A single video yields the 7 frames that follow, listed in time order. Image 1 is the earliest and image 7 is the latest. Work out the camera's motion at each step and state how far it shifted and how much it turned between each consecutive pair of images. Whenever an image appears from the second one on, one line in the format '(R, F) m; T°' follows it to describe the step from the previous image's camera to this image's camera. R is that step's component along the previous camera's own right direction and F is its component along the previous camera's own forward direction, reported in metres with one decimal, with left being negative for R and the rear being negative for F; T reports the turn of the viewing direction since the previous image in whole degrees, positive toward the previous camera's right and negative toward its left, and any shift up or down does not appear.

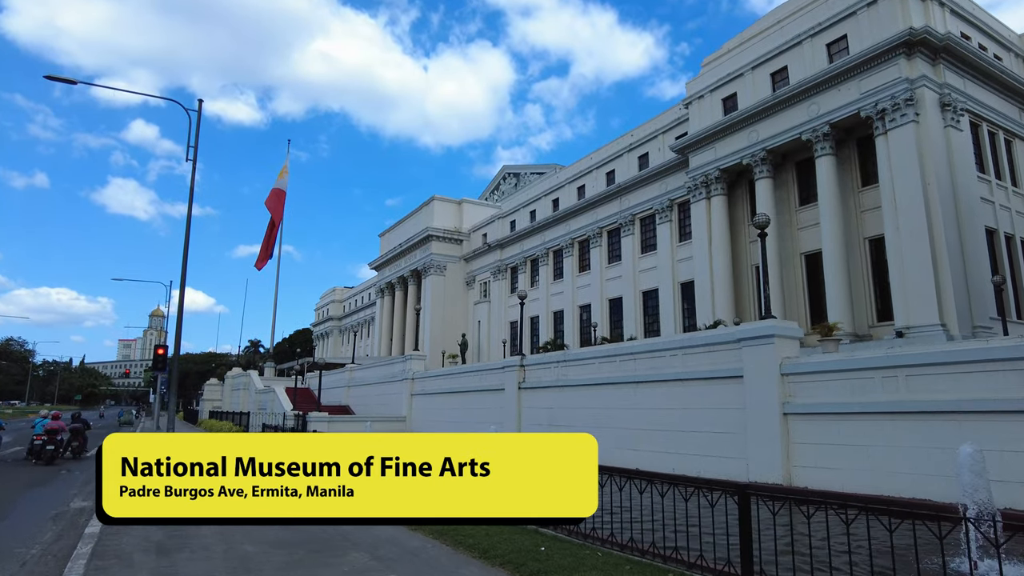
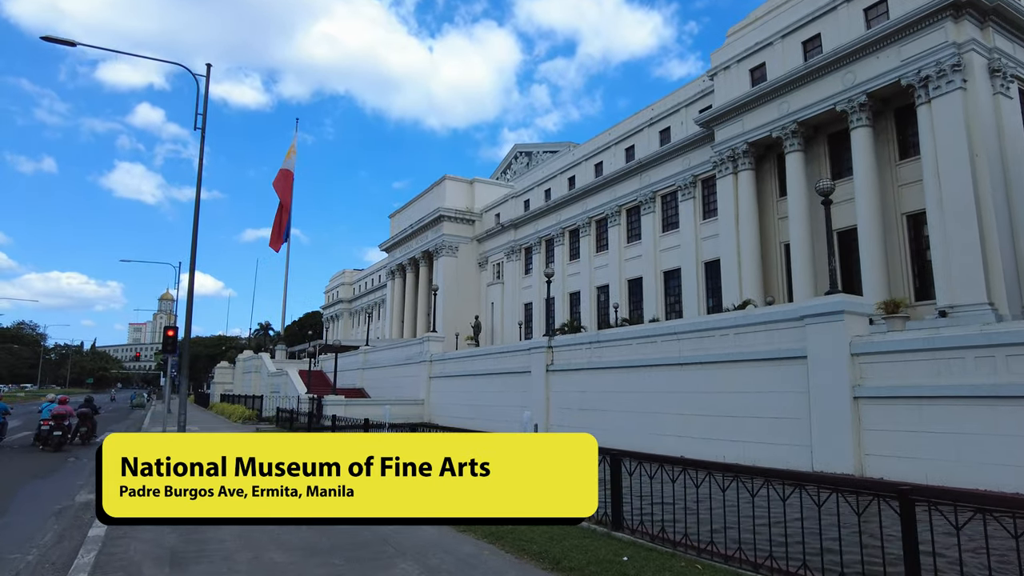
(-0.6, +1.1) m; -1°
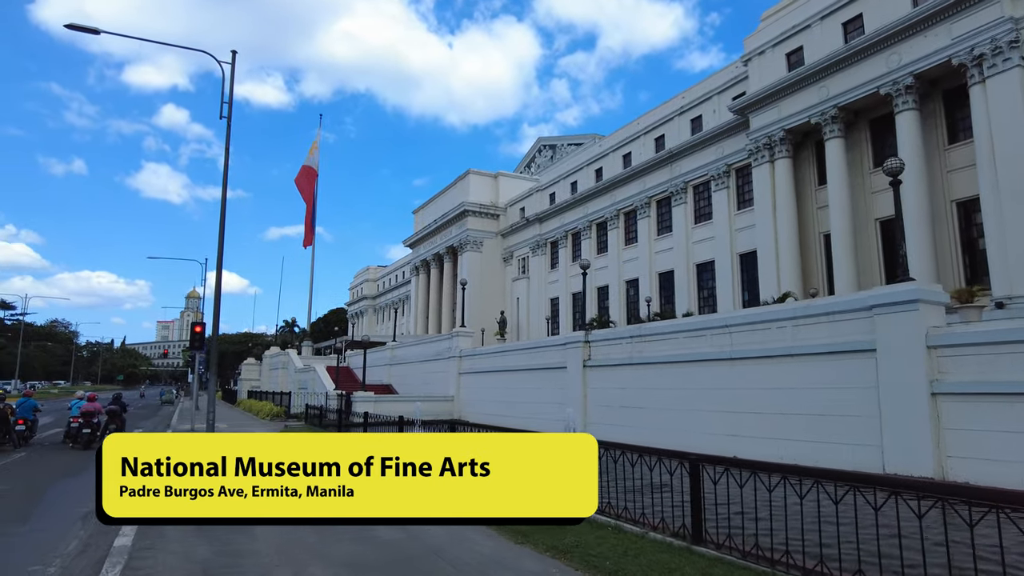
(-0.4, +0.7) m; -2°
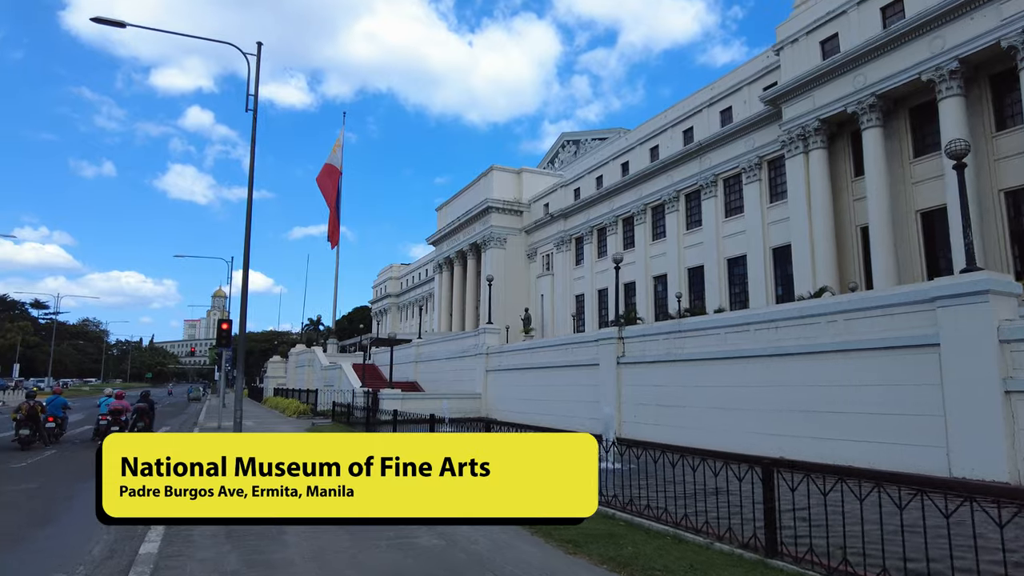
(-0.3, +0.5) m; -2°
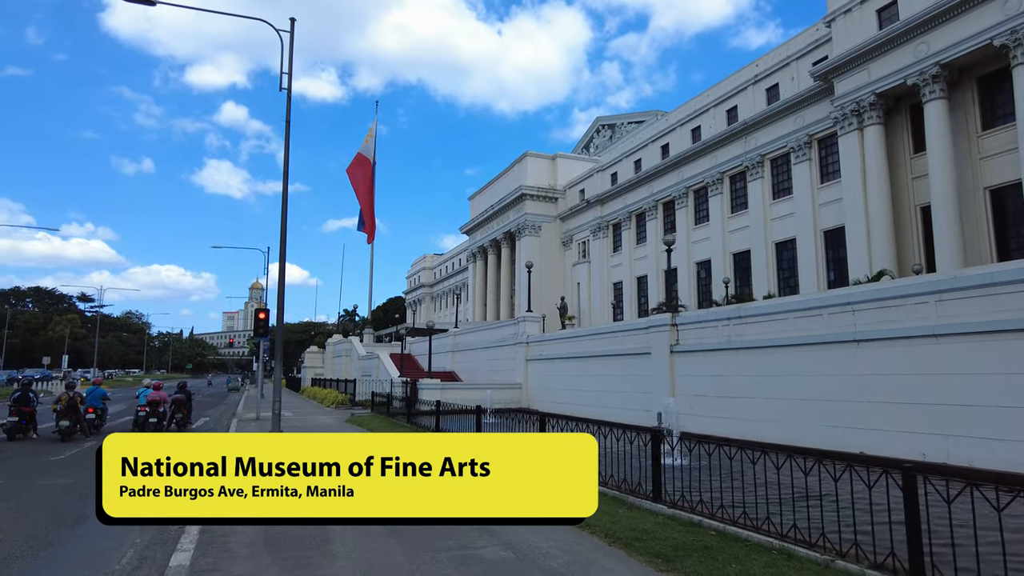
(-0.4, +0.9) m; -3°
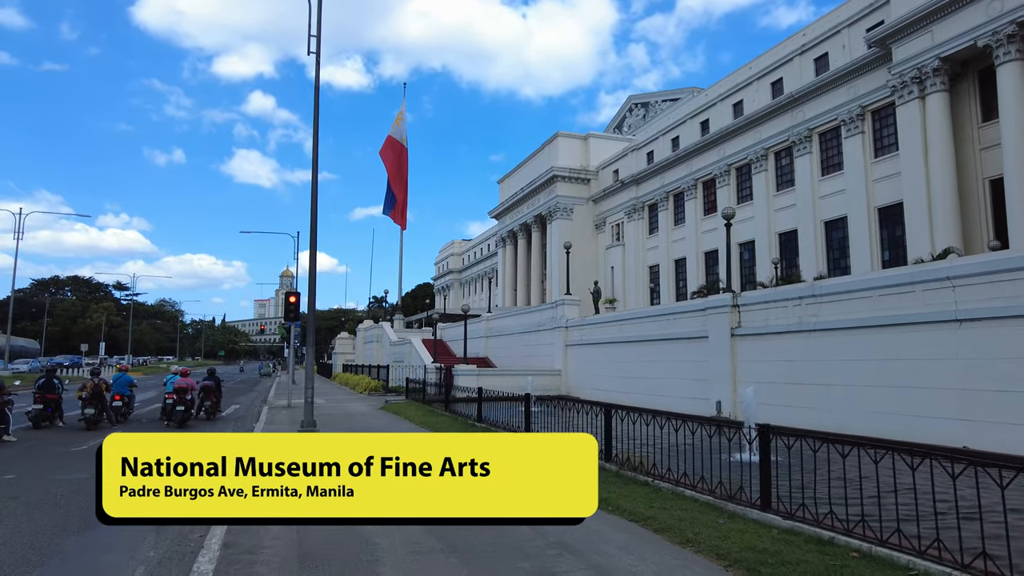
(-0.5, +1.2) m; -2°
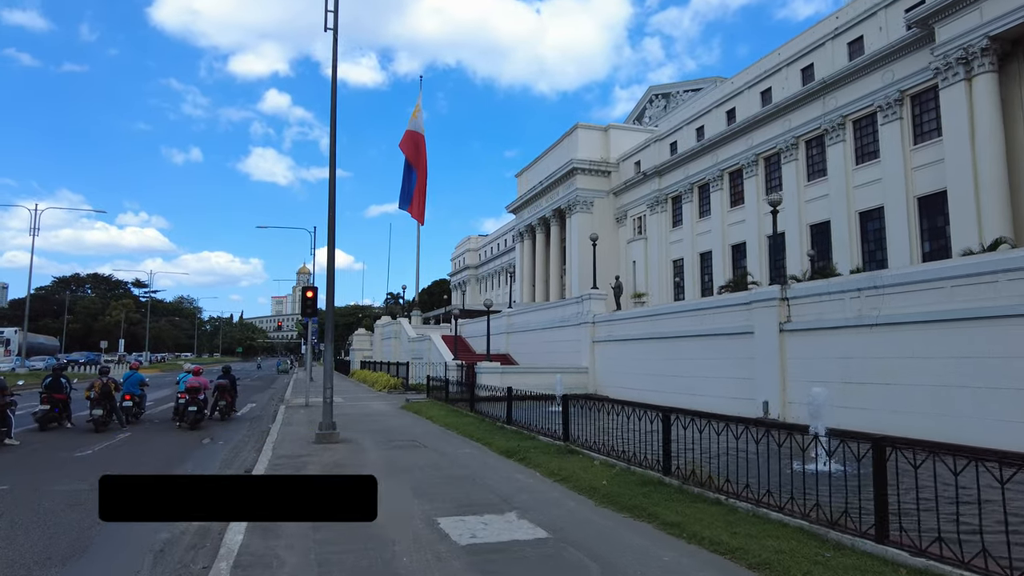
(-0.4, +1.0) m; -1°
